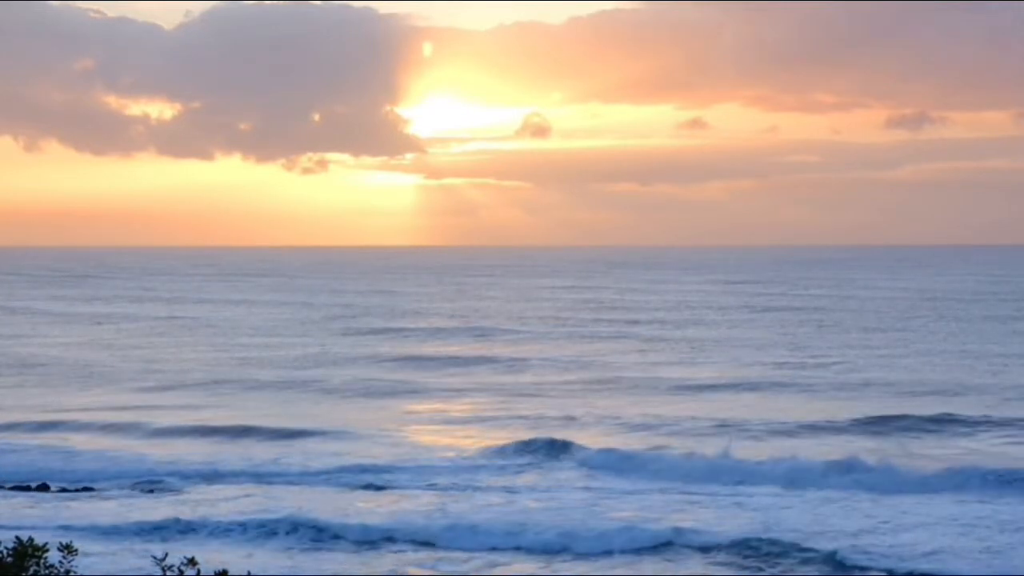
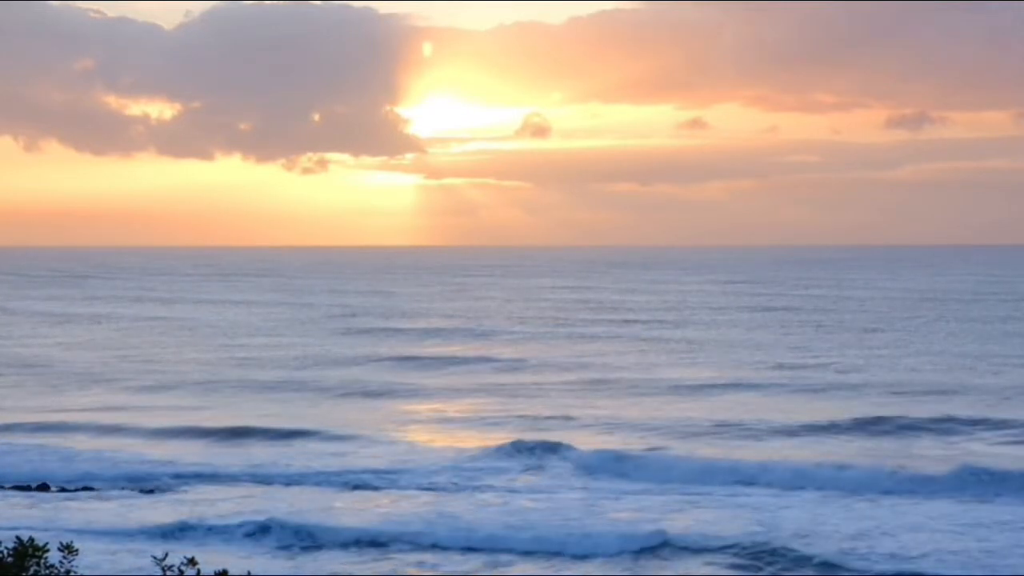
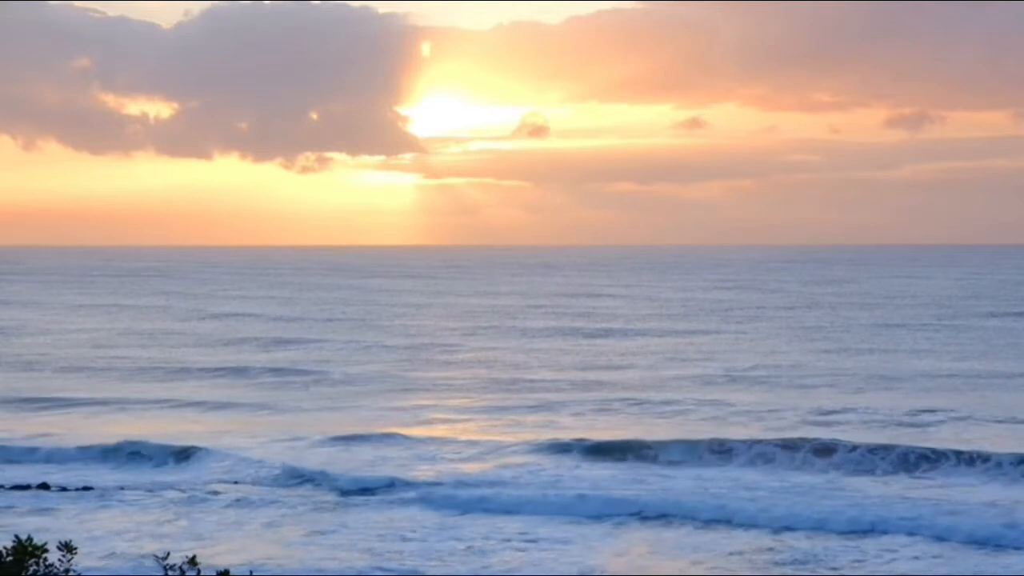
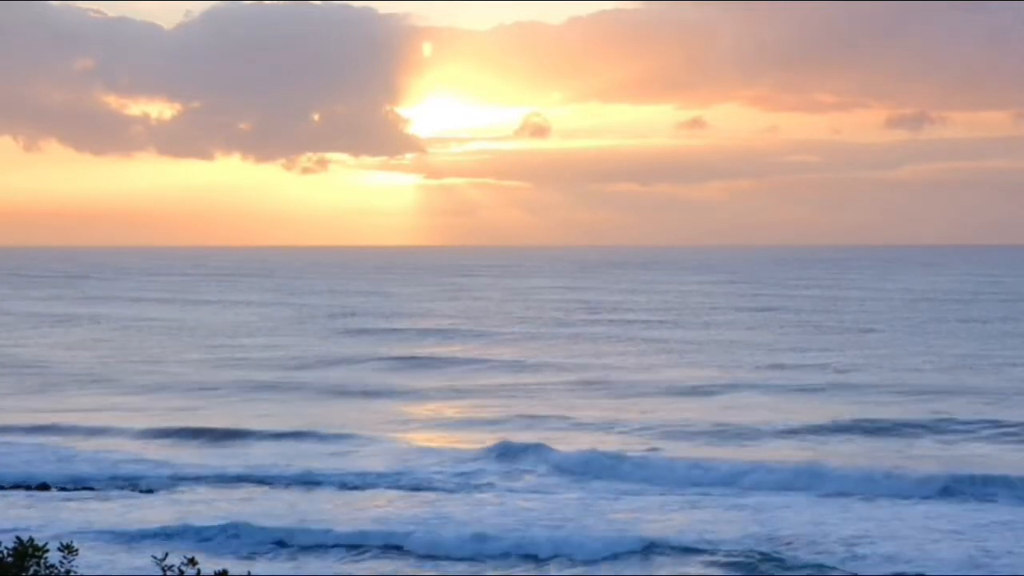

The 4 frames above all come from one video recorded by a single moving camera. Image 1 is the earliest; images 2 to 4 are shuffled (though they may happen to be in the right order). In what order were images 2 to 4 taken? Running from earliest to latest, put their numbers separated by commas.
2, 4, 3
